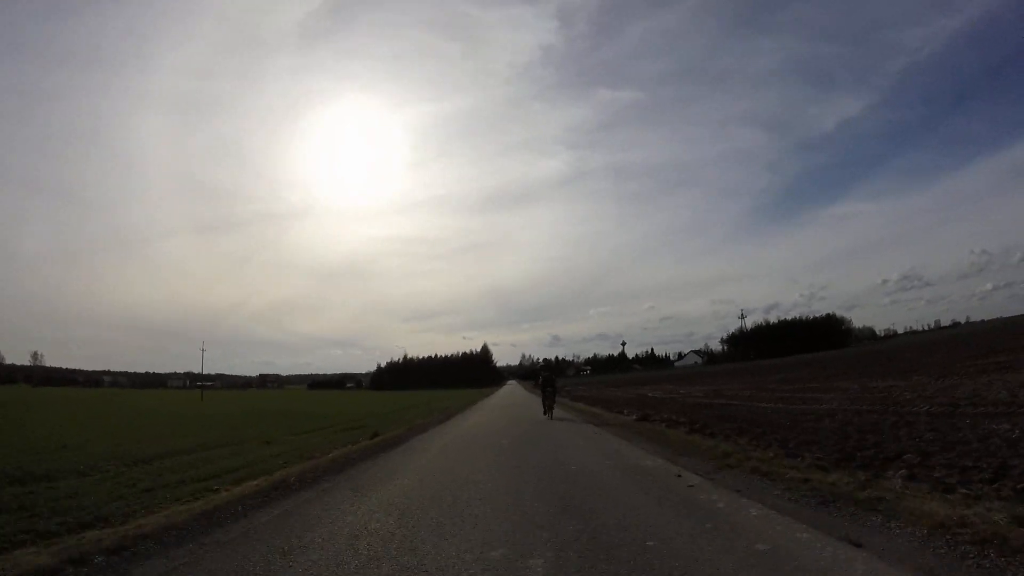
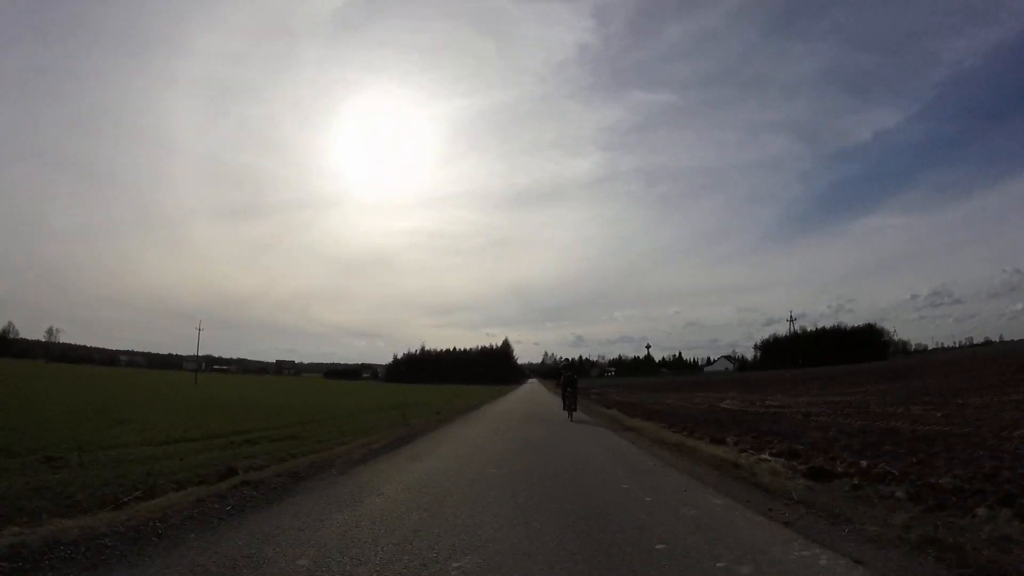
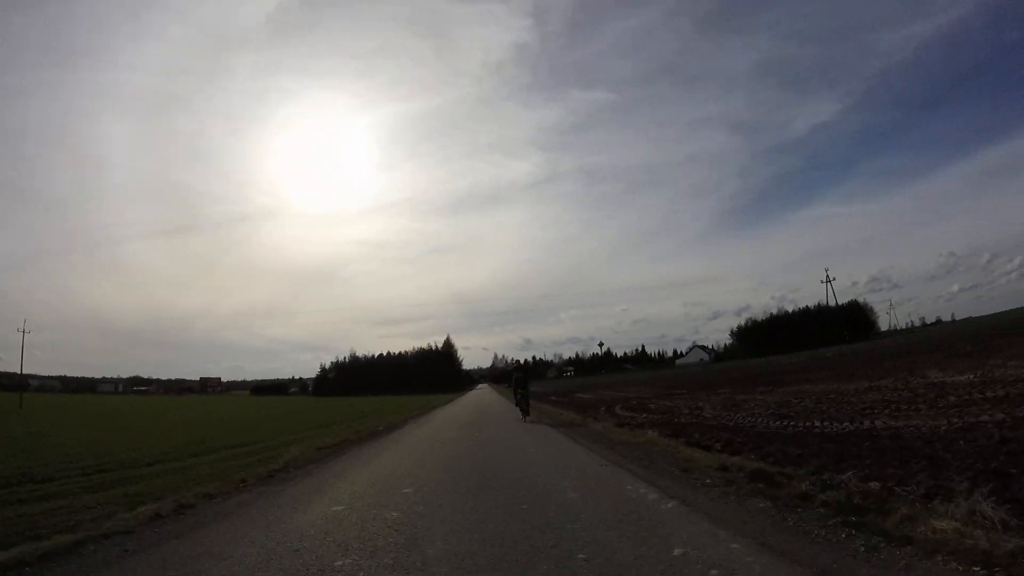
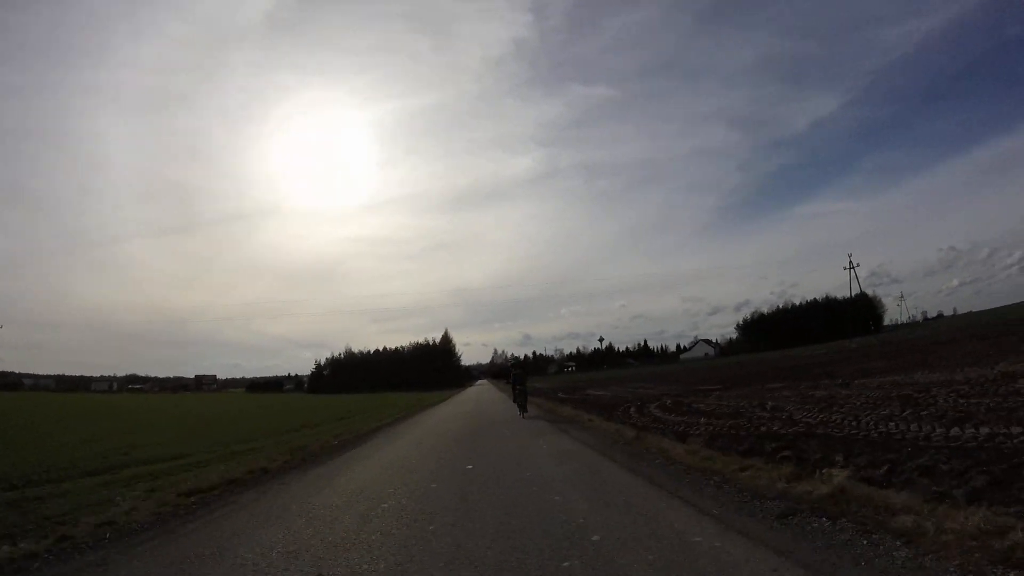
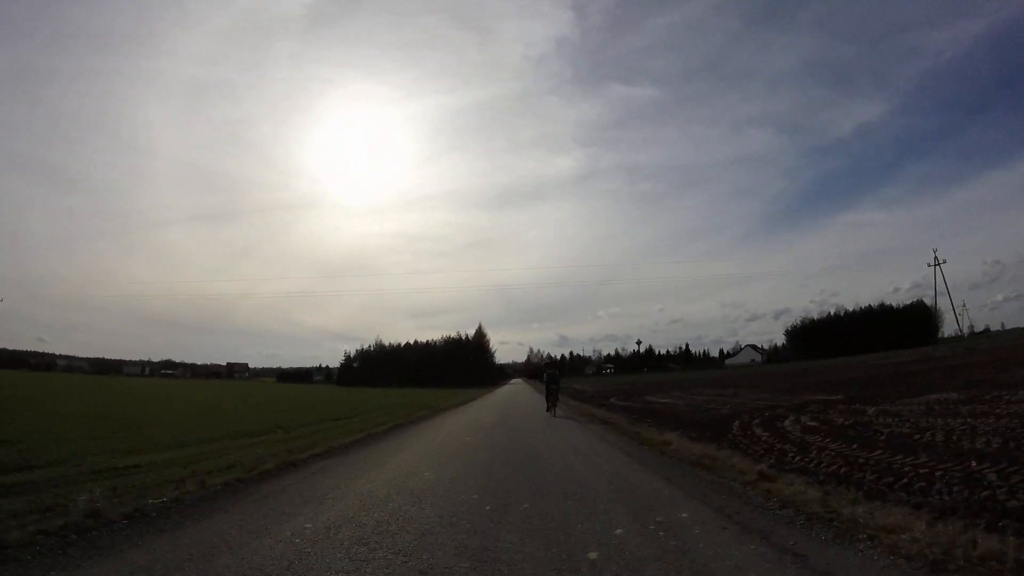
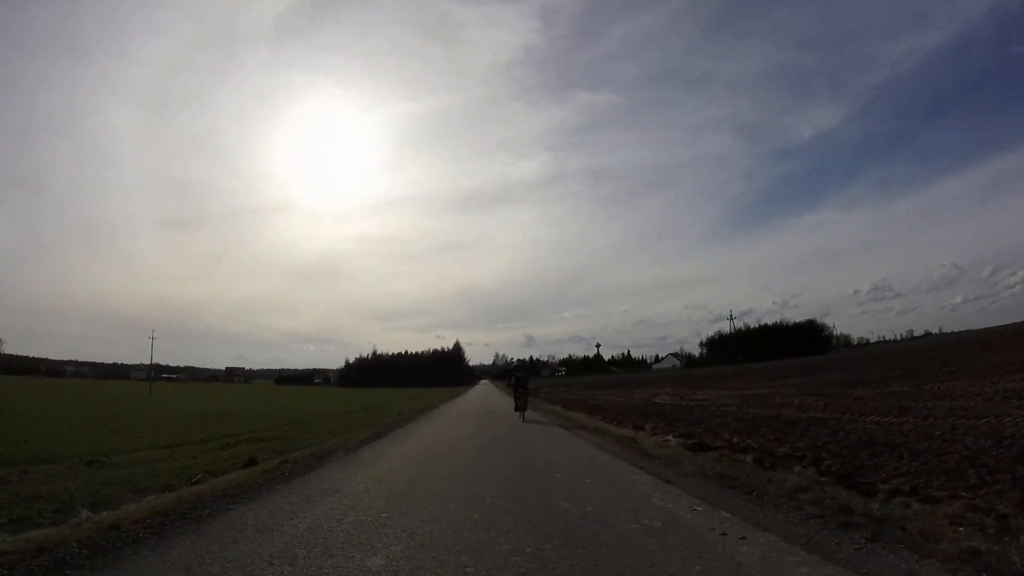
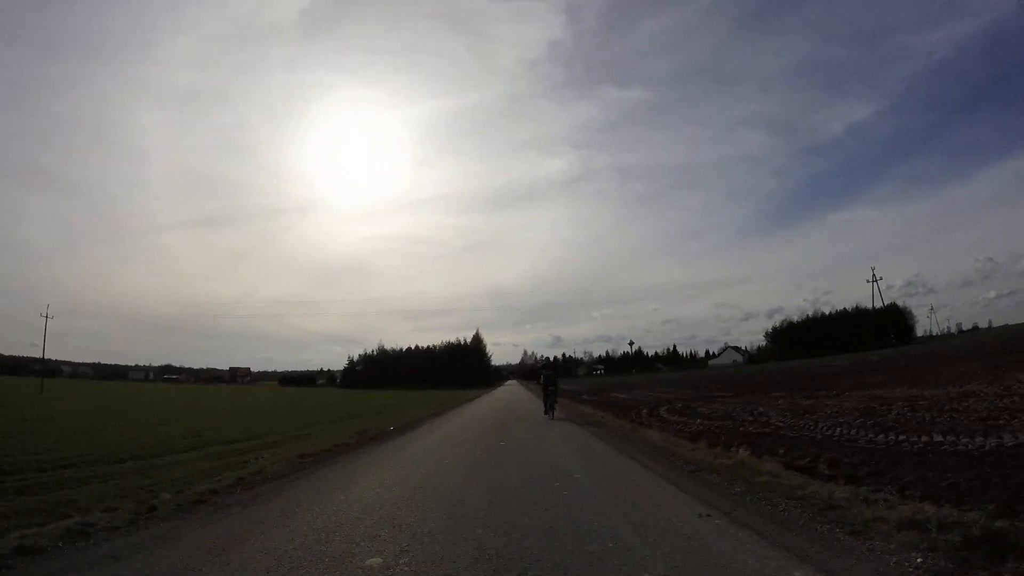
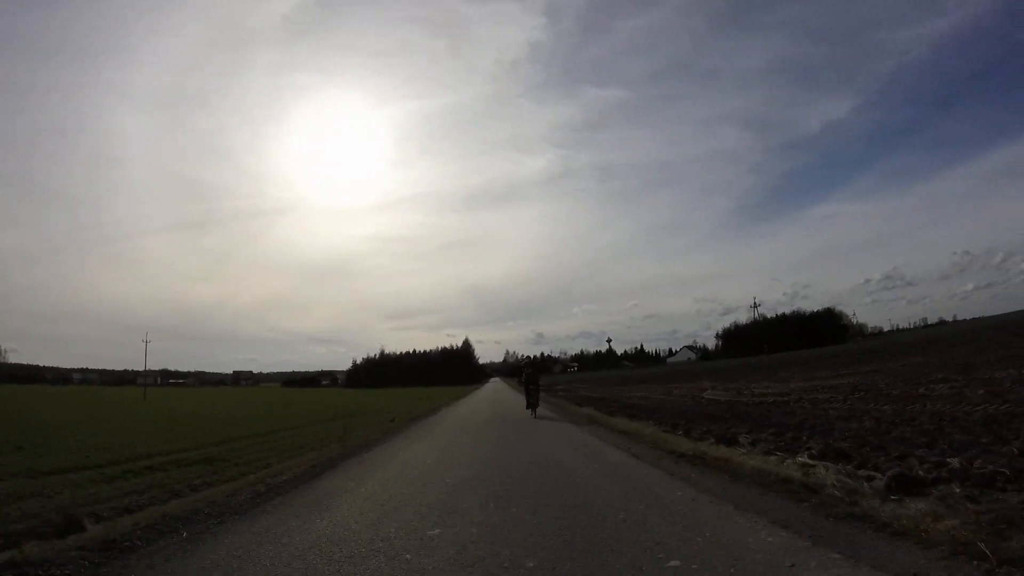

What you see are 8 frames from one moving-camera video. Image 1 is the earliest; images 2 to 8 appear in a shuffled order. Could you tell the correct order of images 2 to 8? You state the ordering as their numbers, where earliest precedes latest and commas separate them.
6, 2, 8, 3, 7, 4, 5
